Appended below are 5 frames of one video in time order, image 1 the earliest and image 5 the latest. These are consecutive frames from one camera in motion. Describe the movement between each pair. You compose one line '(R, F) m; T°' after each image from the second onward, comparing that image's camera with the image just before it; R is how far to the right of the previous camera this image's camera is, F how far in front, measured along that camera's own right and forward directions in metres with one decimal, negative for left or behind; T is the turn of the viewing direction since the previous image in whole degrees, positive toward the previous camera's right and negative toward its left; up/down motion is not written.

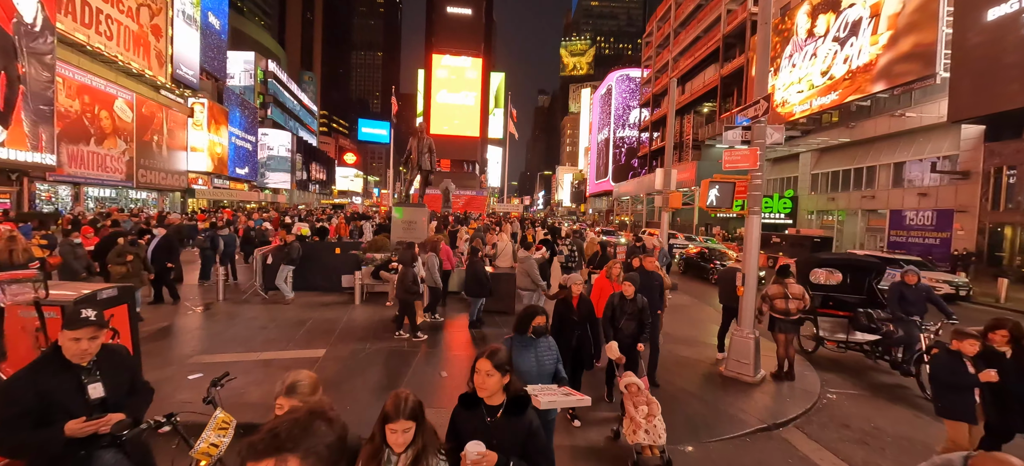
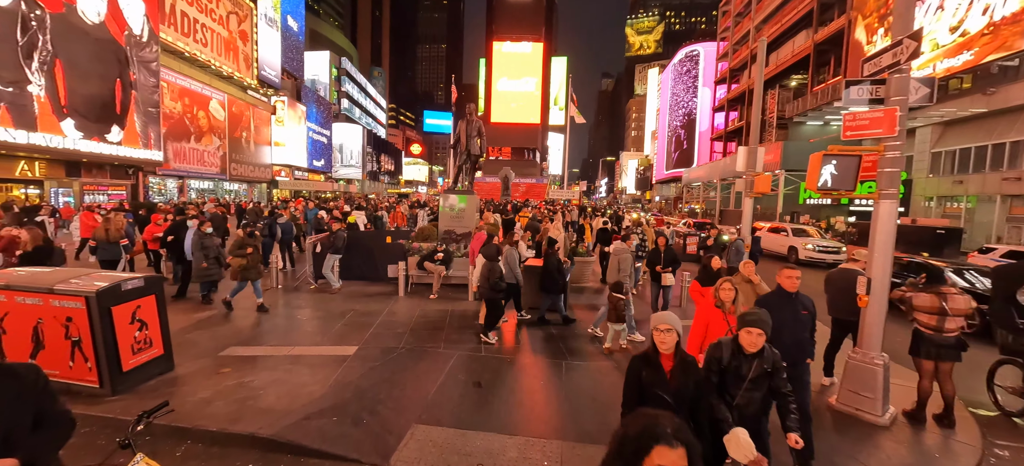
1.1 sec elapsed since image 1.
(+0.2, +0.9) m; -8°
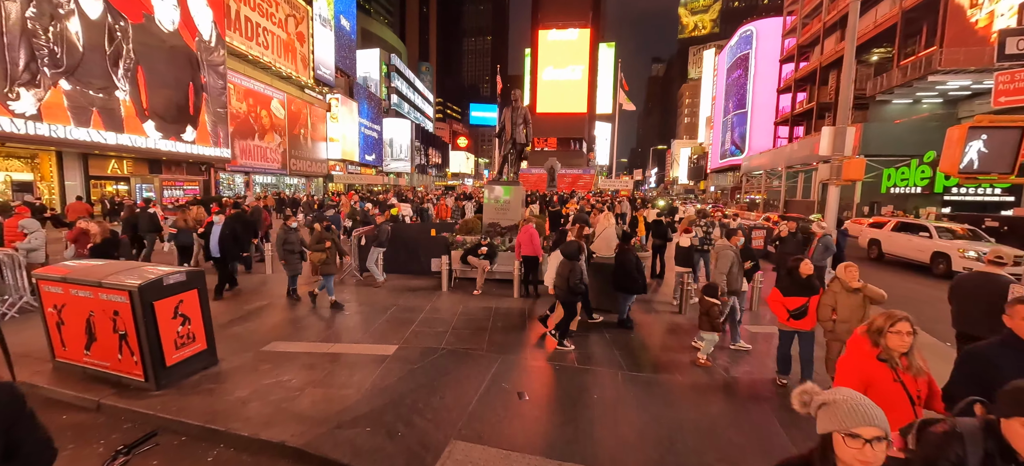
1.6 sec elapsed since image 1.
(0.0, +0.5) m; -6°
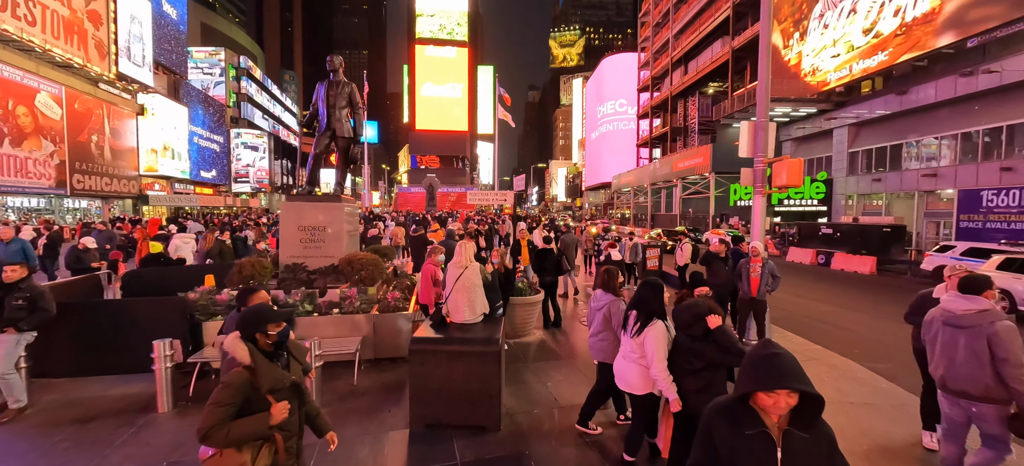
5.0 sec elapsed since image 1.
(+1.0, +3.6) m; +15°
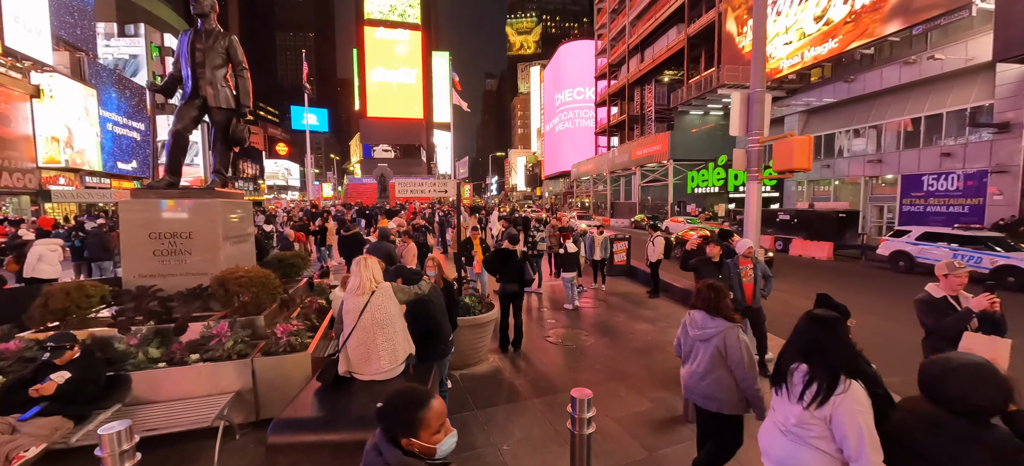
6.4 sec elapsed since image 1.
(+0.2, +1.7) m; +5°
